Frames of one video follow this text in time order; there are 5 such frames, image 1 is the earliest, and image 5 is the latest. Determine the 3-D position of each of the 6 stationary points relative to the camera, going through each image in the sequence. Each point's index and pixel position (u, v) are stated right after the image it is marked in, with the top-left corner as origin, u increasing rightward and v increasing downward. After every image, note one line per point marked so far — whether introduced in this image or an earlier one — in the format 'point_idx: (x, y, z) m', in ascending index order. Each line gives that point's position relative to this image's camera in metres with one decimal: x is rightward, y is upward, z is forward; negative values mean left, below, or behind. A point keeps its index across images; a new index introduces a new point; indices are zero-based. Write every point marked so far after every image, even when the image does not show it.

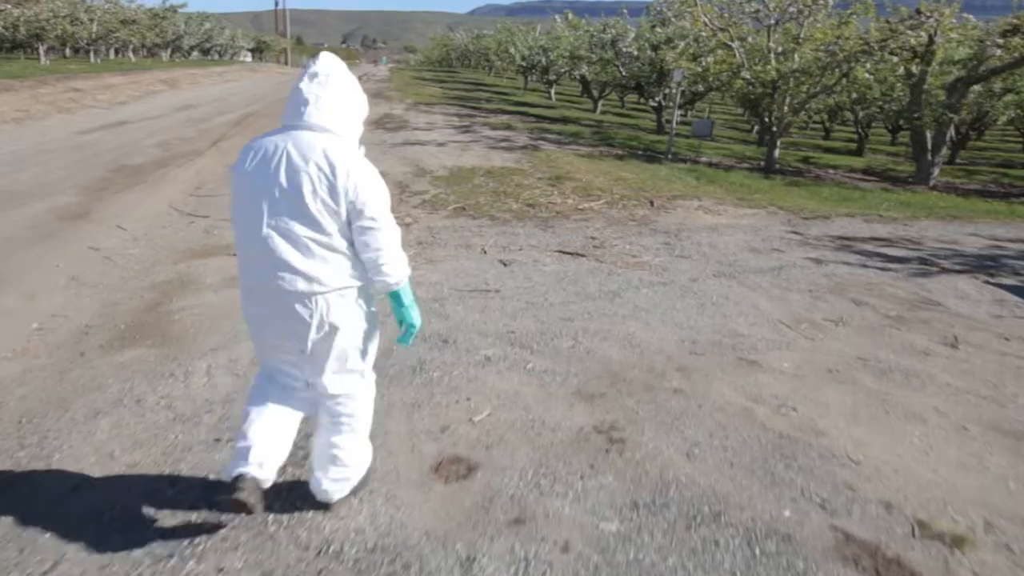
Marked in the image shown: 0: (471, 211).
0: (-0.6, +1.1, +9.9) m
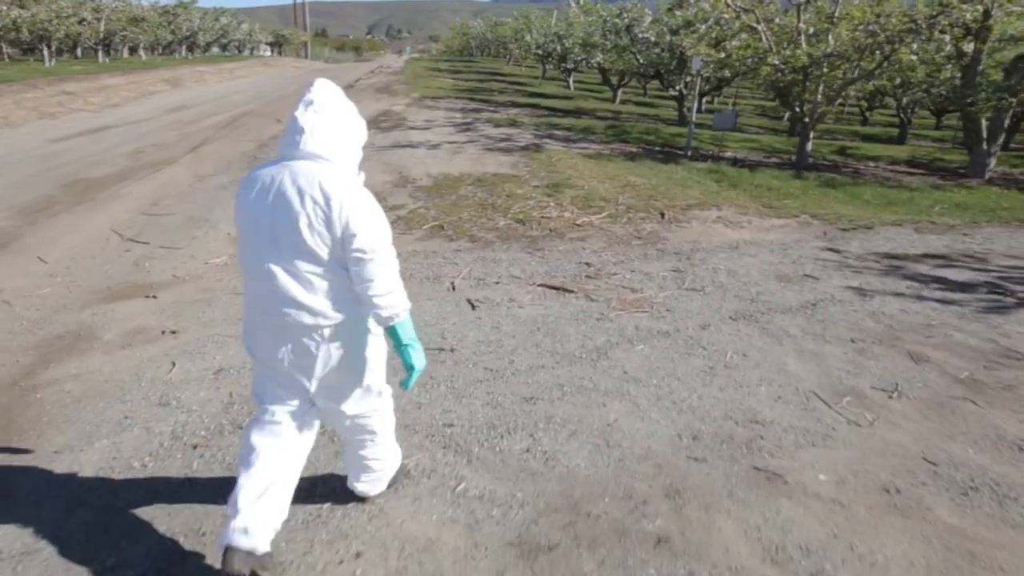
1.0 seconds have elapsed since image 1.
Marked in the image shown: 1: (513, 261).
0: (-0.7, +0.7, +8.6) m
1: (0.0, +0.3, +7.5) m
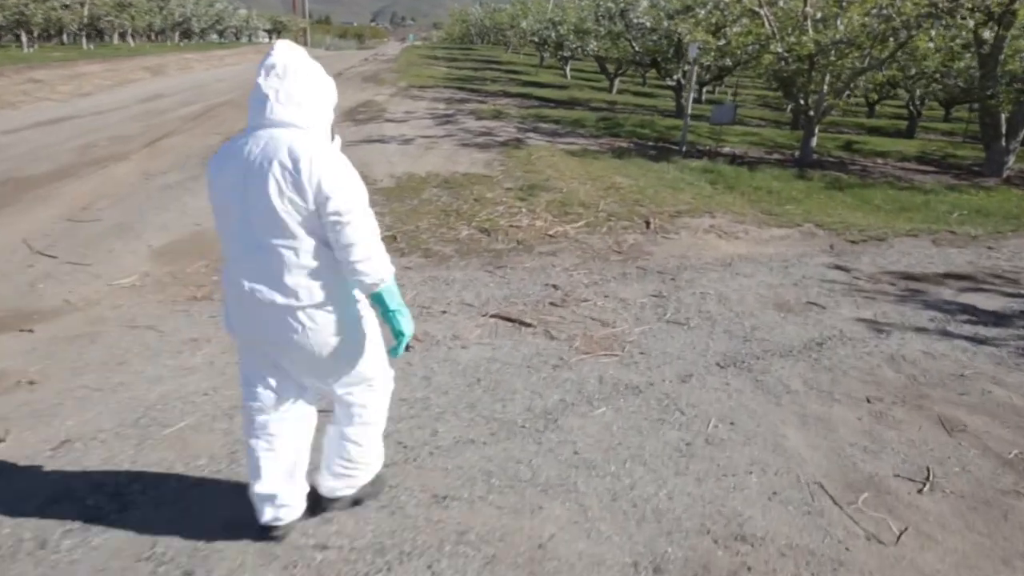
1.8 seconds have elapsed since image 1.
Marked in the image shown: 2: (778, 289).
0: (-1.1, +0.5, +7.5) m
1: (-0.4, 0.0, +6.5) m
2: (+2.3, 0.0, +6.3) m
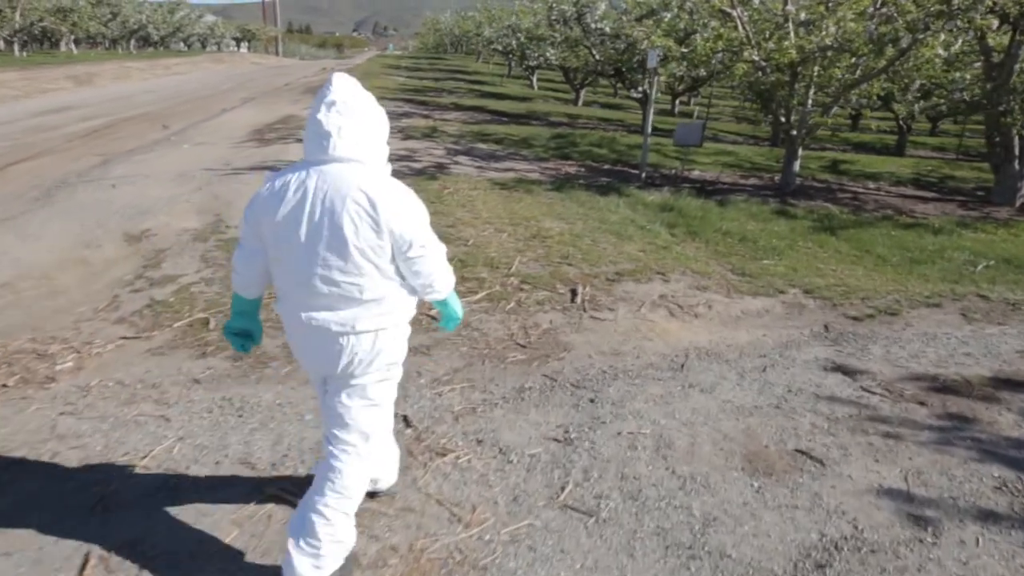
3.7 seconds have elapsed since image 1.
0: (-2.1, -0.3, +5.2) m
1: (-1.4, -0.7, +4.1) m
2: (+1.3, -0.8, +4.1) m
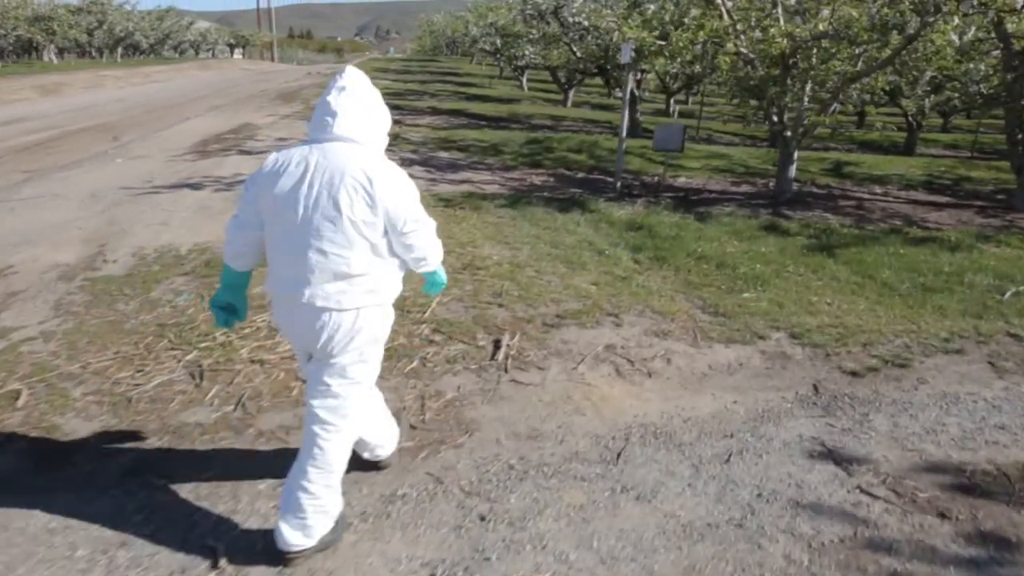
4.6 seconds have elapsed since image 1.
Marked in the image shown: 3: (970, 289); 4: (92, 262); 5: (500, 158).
0: (-2.7, -0.7, +4.0) m
1: (-2.0, -1.1, +3.0) m
2: (+0.7, -1.1, +2.9) m
3: (+3.9, 0.0, +6.1) m
4: (-3.6, +0.2, +6.2) m
5: (-0.2, +2.1, +11.6) m
